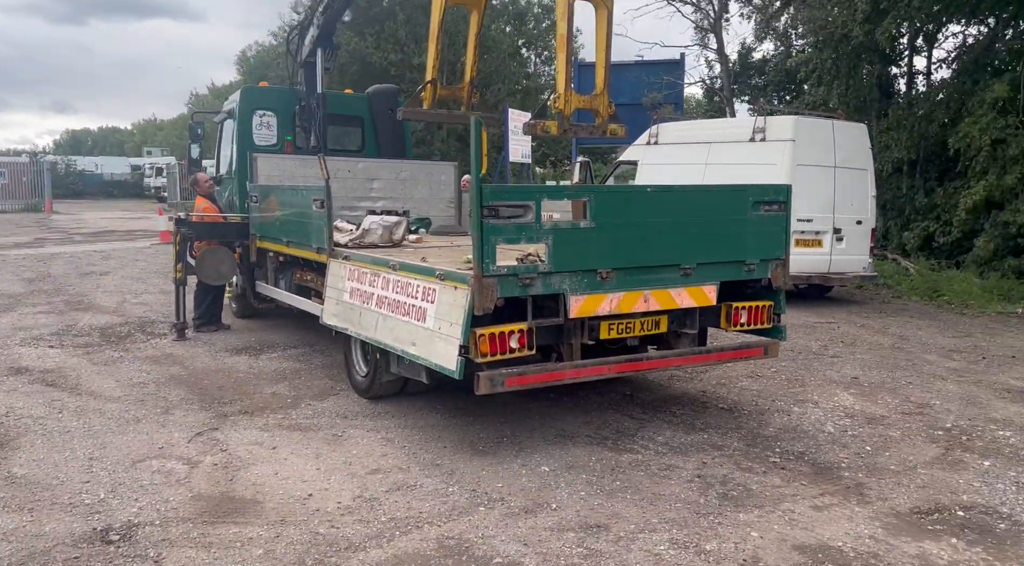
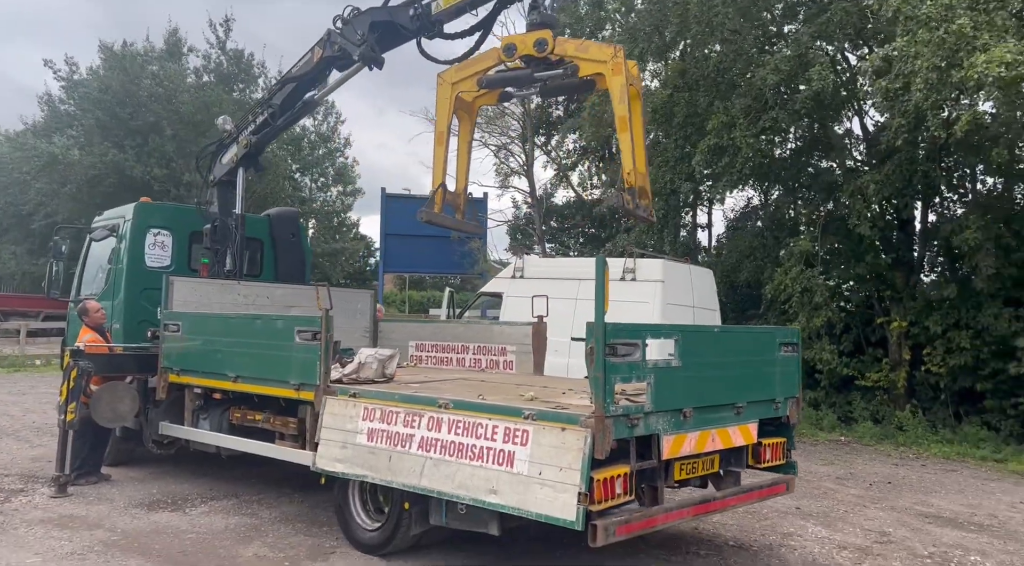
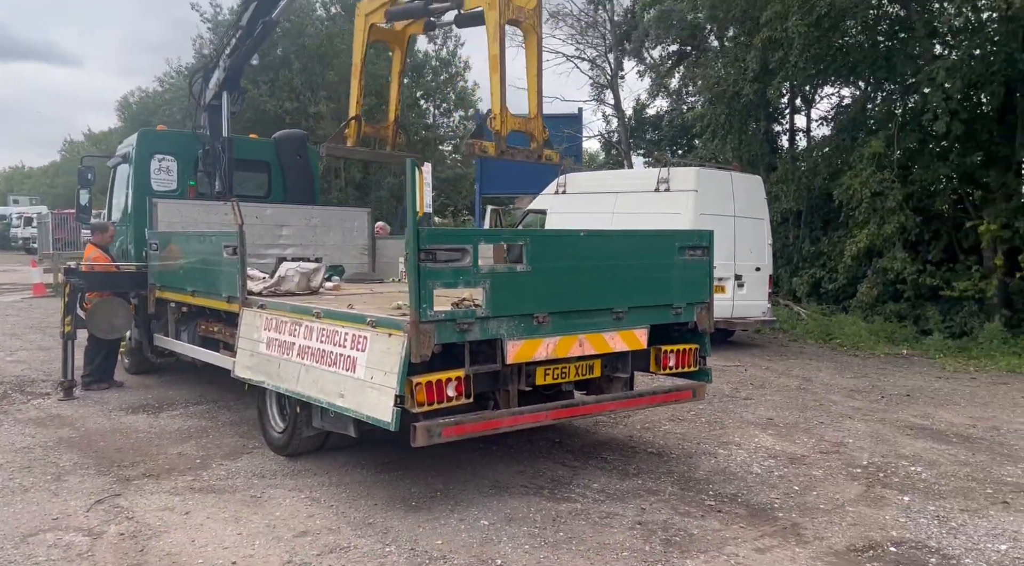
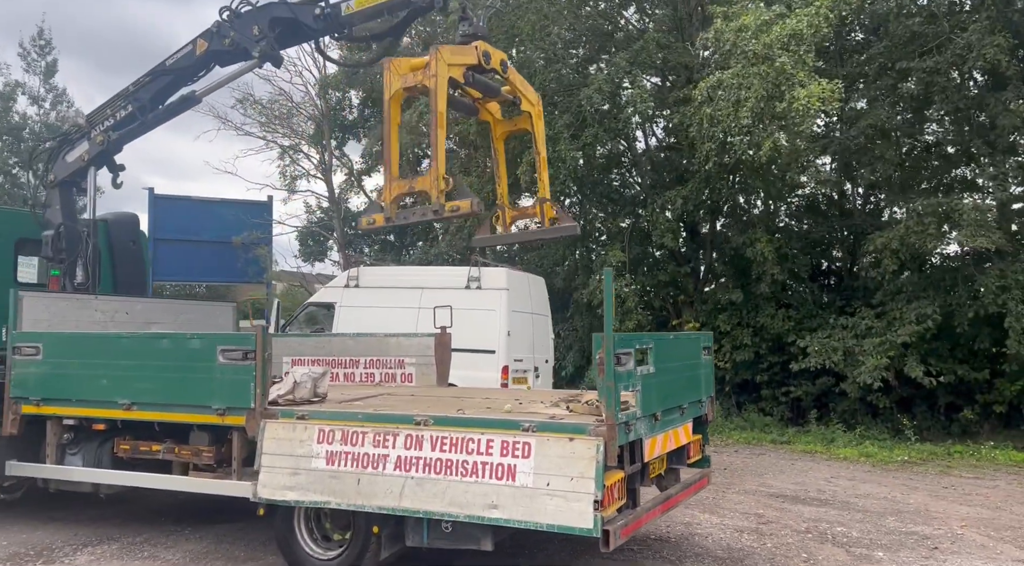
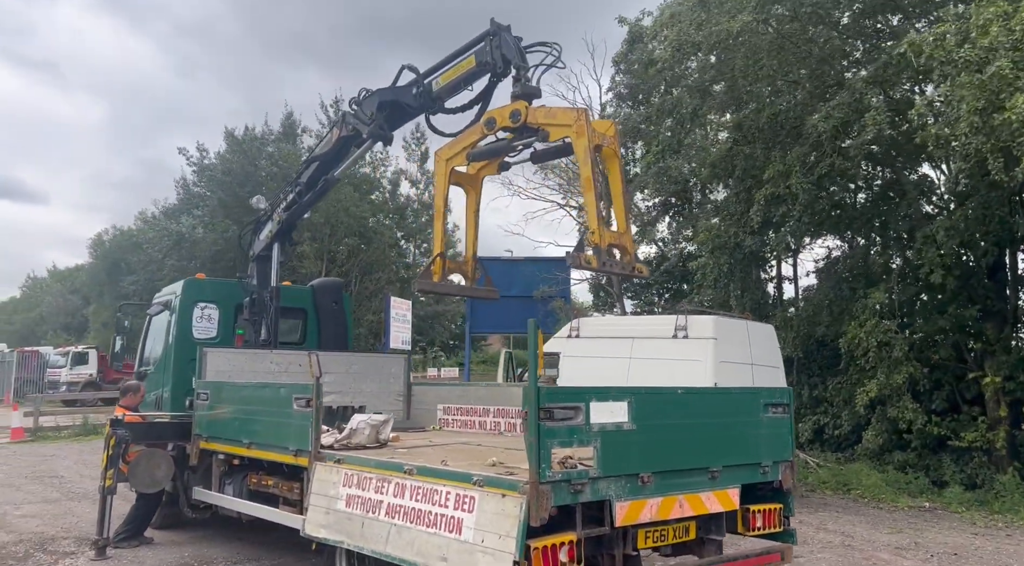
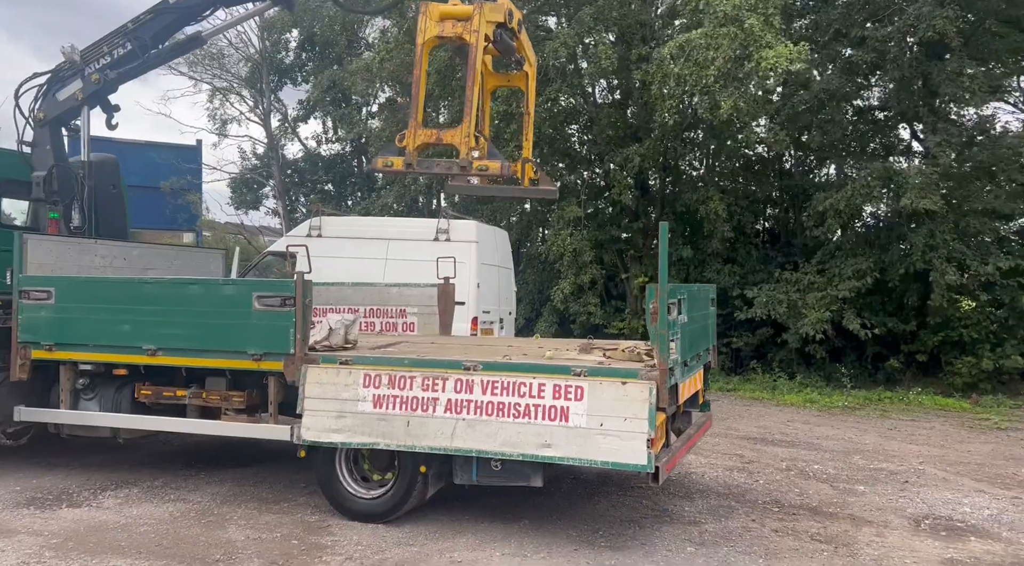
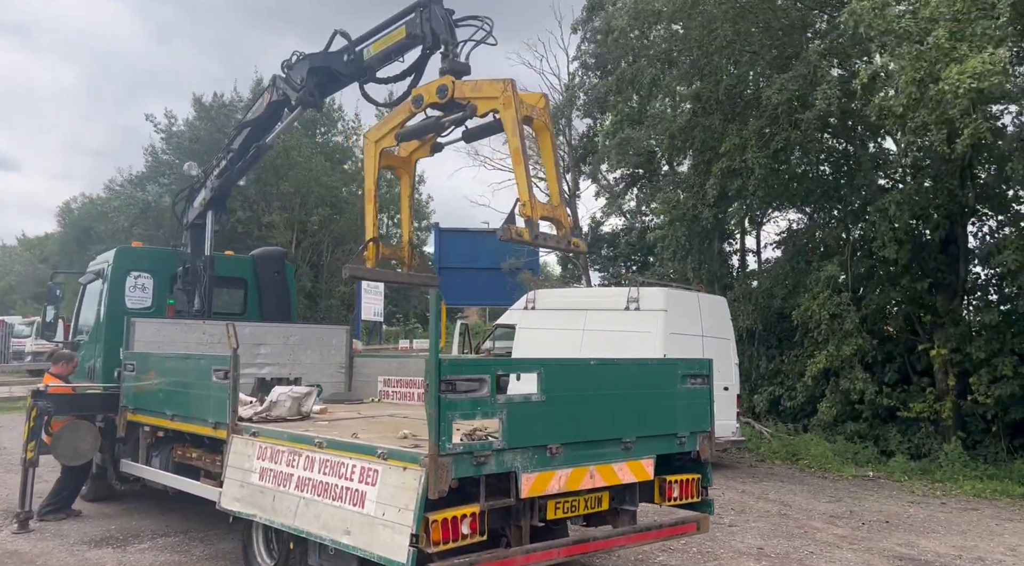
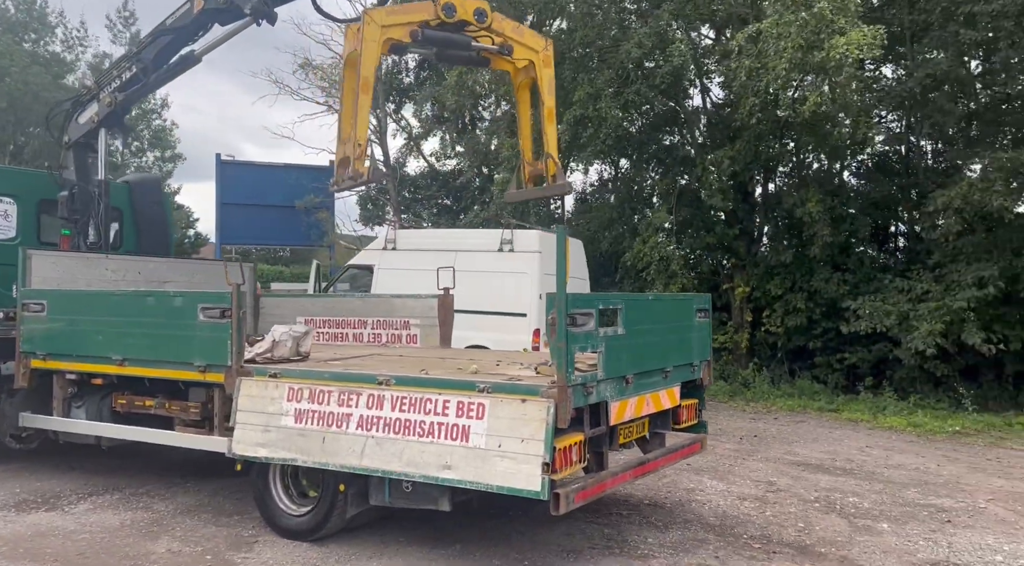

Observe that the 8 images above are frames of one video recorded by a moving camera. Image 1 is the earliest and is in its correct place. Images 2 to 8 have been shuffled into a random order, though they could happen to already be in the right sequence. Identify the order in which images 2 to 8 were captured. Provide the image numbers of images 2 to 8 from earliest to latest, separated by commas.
3, 7, 5, 2, 8, 4, 6
